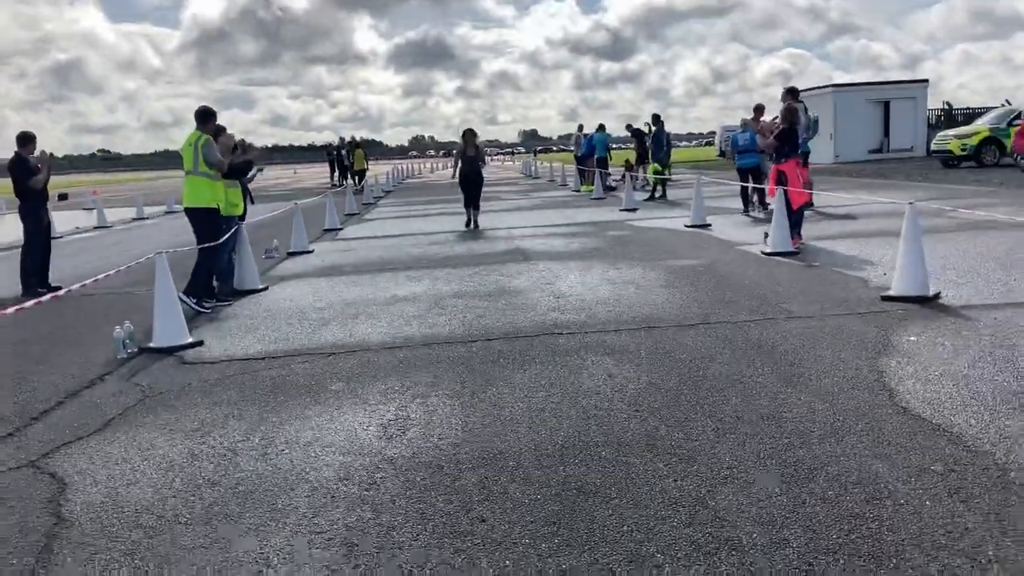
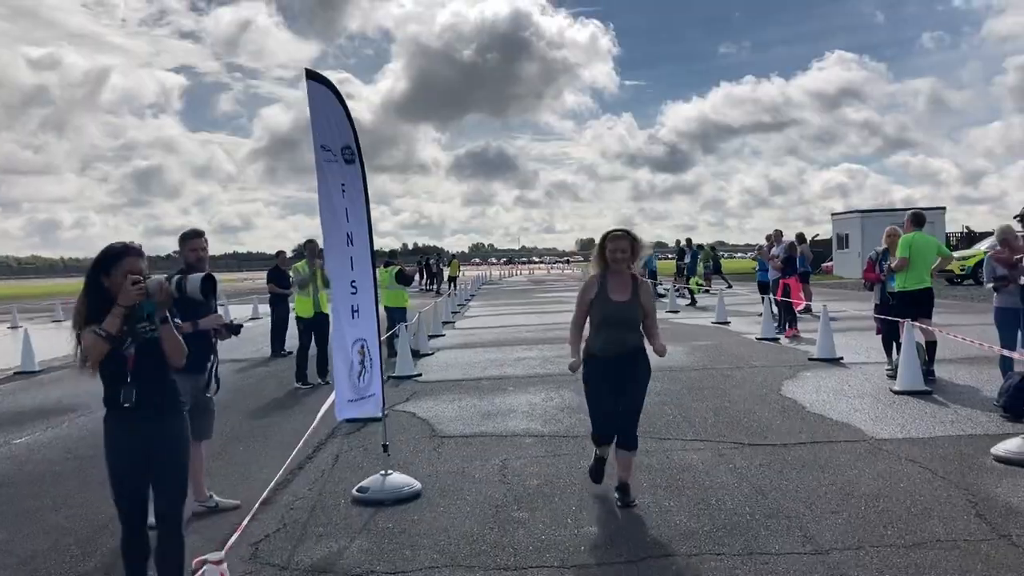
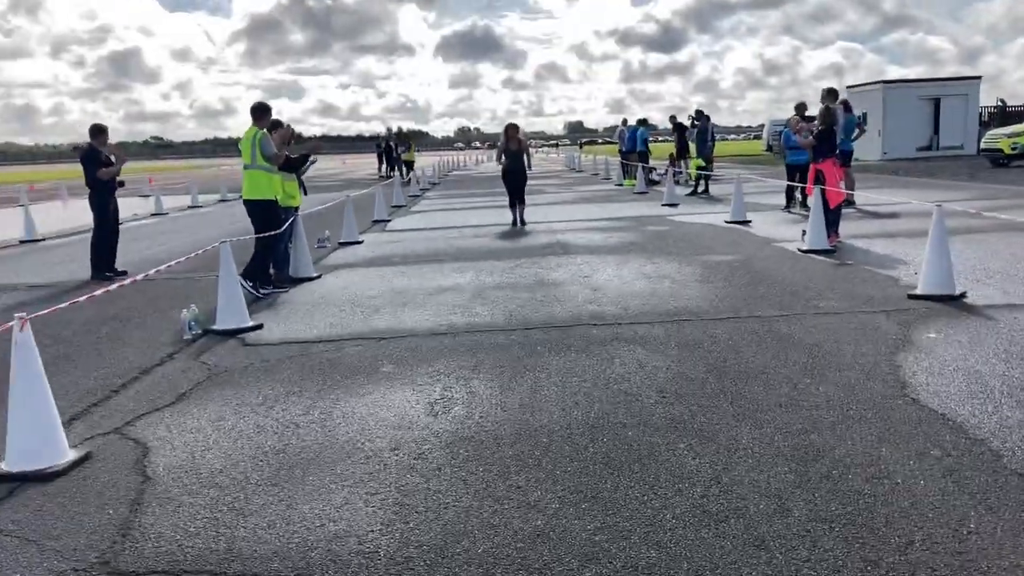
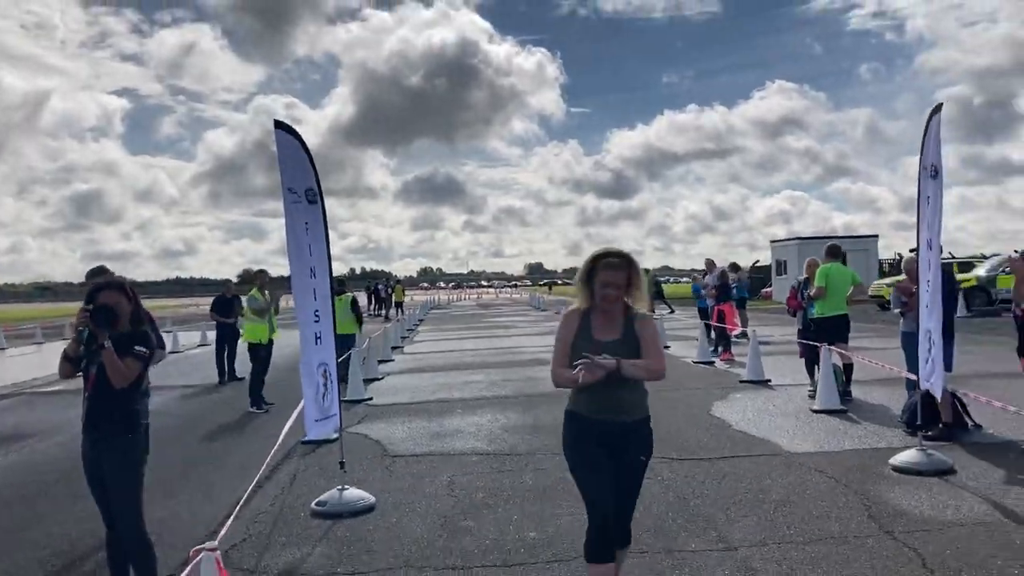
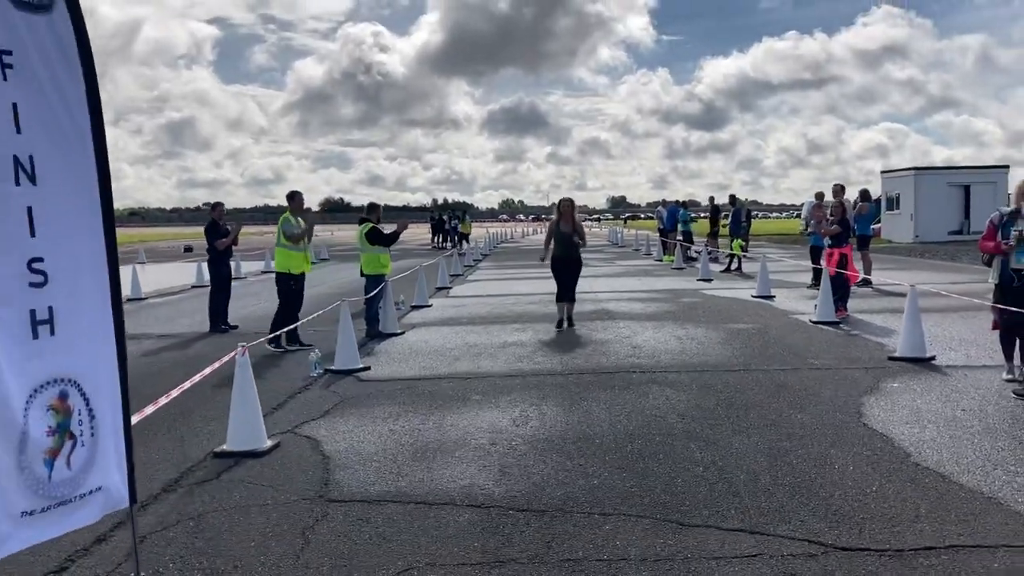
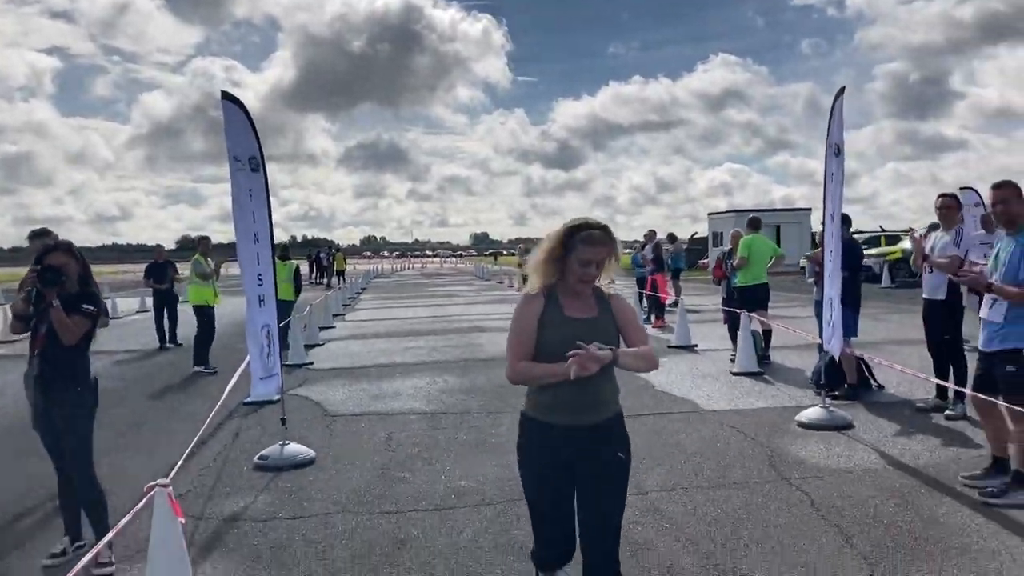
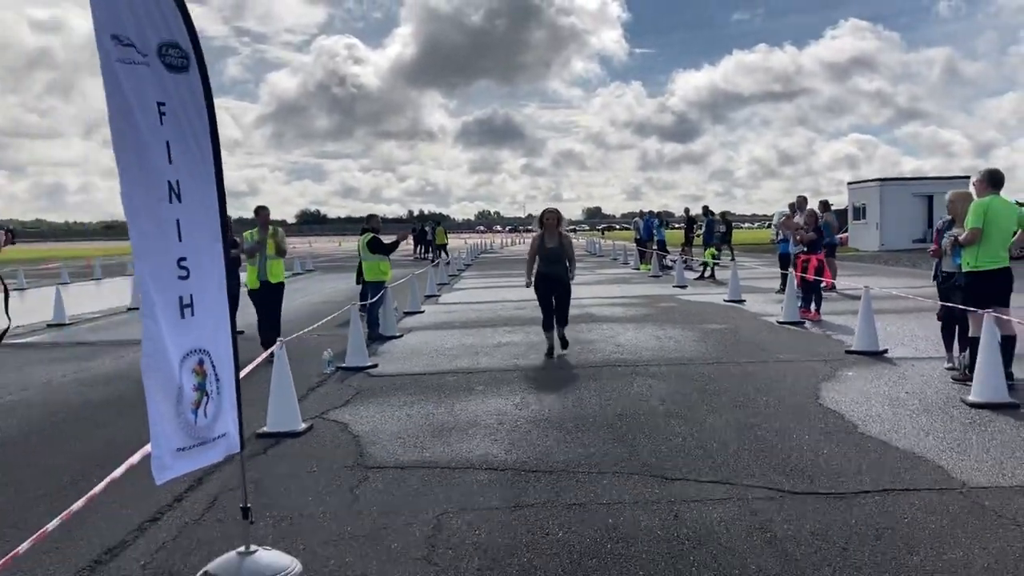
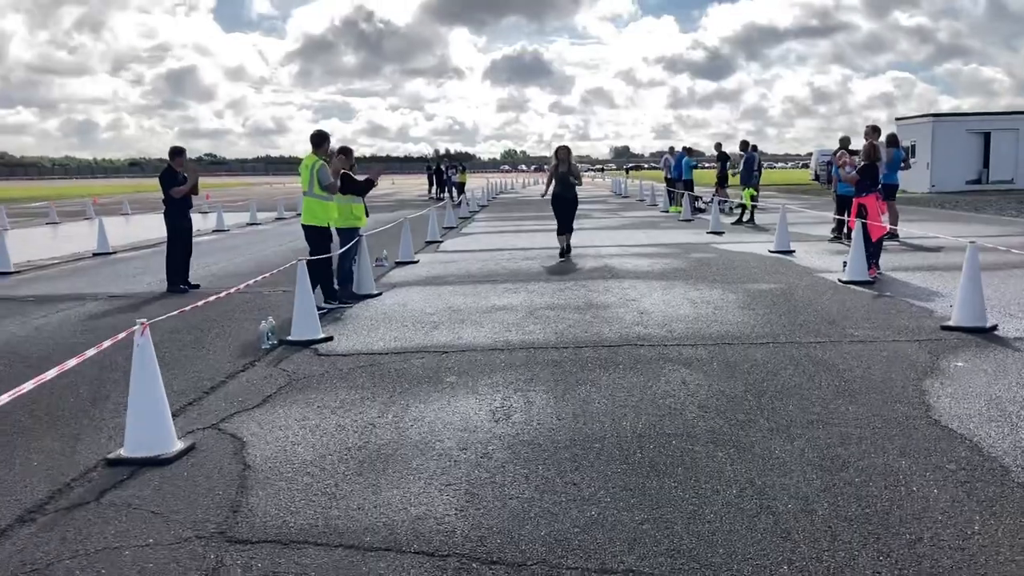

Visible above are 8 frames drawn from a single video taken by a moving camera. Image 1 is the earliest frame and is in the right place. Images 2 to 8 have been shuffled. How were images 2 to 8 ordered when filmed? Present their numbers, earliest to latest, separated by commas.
3, 8, 5, 7, 2, 4, 6
